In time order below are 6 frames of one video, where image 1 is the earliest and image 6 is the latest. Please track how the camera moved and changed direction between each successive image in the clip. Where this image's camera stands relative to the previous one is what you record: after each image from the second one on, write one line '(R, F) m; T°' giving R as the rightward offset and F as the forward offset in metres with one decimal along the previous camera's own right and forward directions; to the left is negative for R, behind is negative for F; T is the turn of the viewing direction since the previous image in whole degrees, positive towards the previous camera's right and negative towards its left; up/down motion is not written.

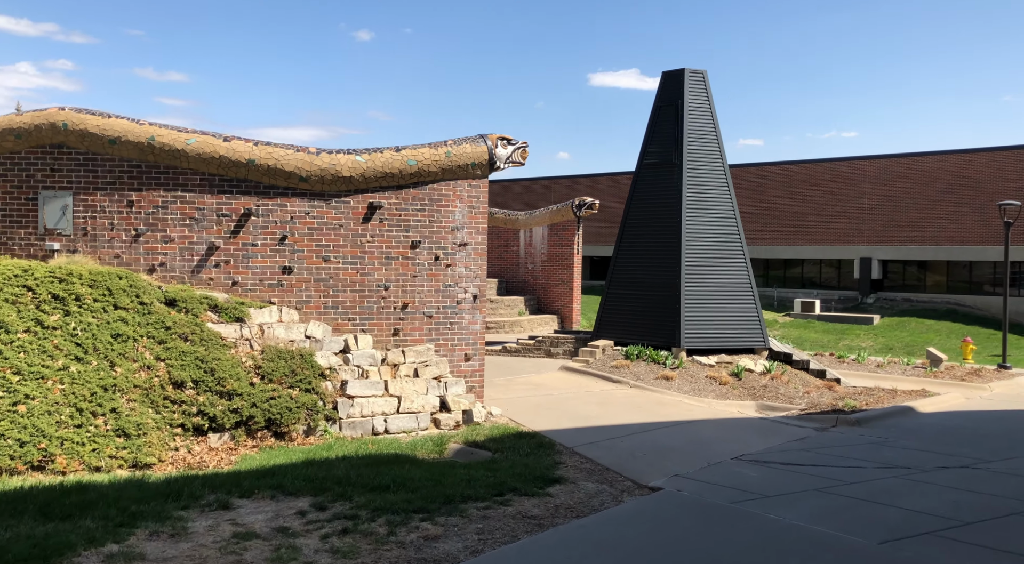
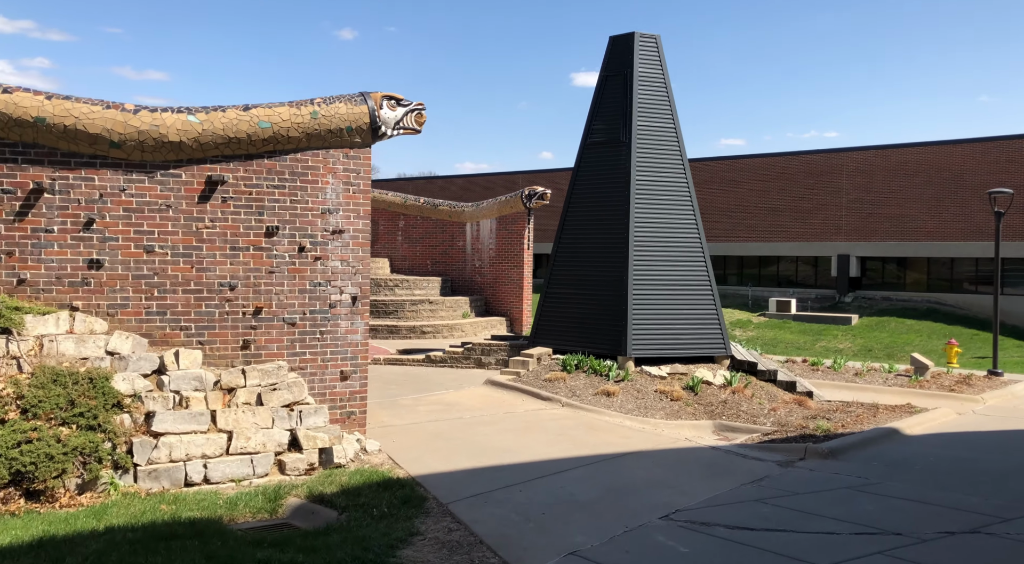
(+1.0, +2.0) m; +2°
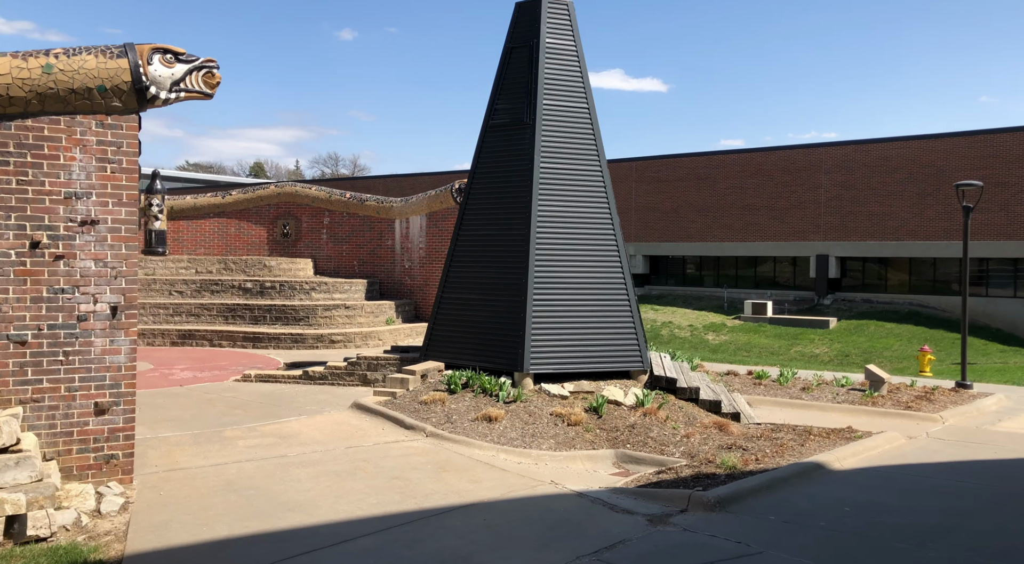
(+1.6, +1.6) m; +1°
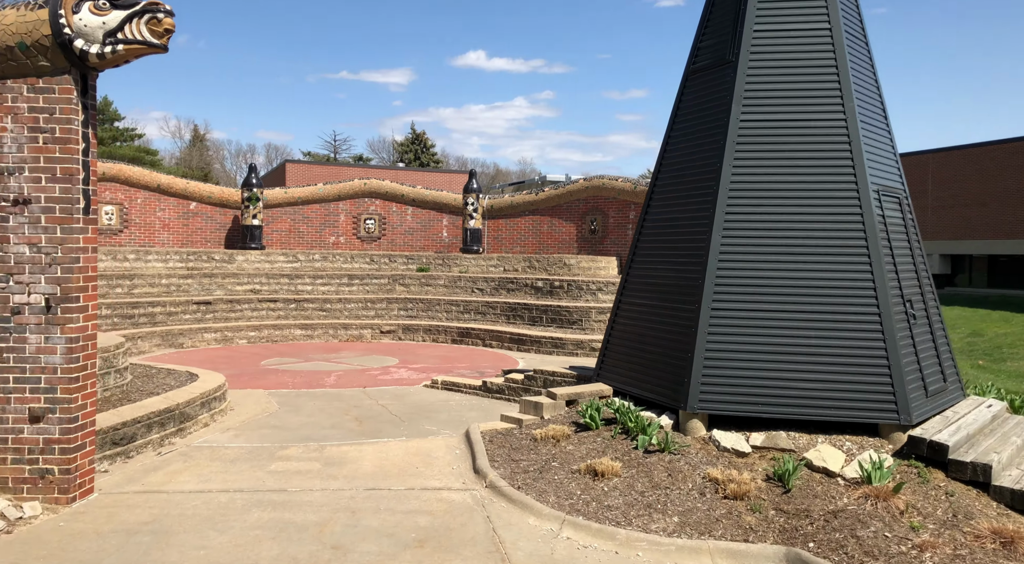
(+2.2, +3.3) m; -32°
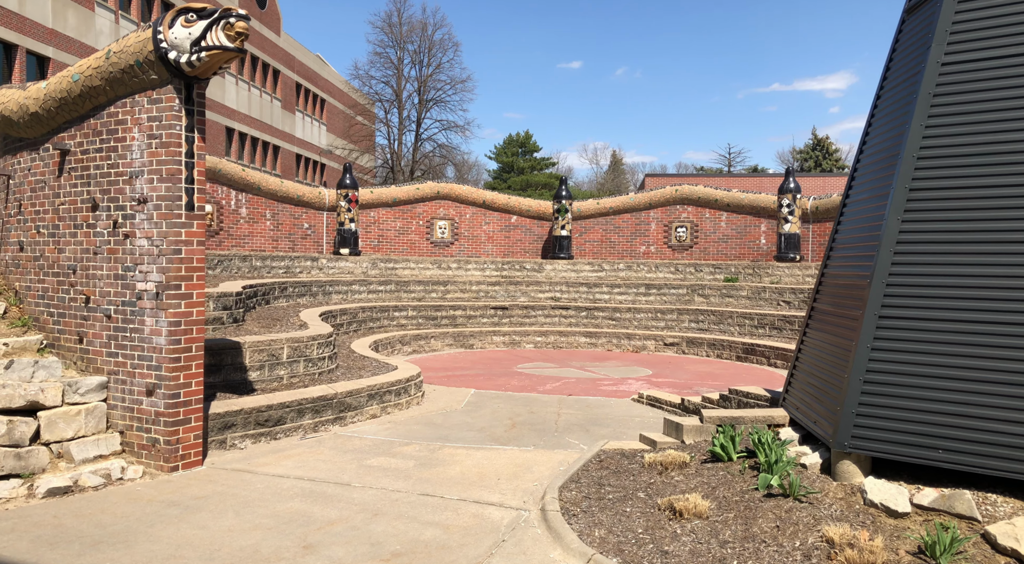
(+1.7, +1.3) m; -27°
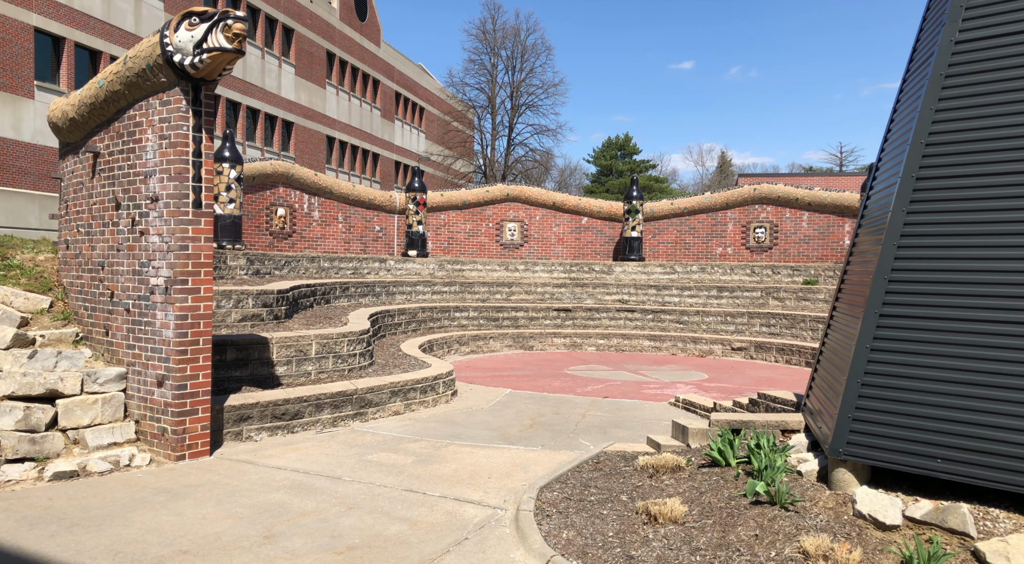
(+0.7, +0.1) m; -6°
